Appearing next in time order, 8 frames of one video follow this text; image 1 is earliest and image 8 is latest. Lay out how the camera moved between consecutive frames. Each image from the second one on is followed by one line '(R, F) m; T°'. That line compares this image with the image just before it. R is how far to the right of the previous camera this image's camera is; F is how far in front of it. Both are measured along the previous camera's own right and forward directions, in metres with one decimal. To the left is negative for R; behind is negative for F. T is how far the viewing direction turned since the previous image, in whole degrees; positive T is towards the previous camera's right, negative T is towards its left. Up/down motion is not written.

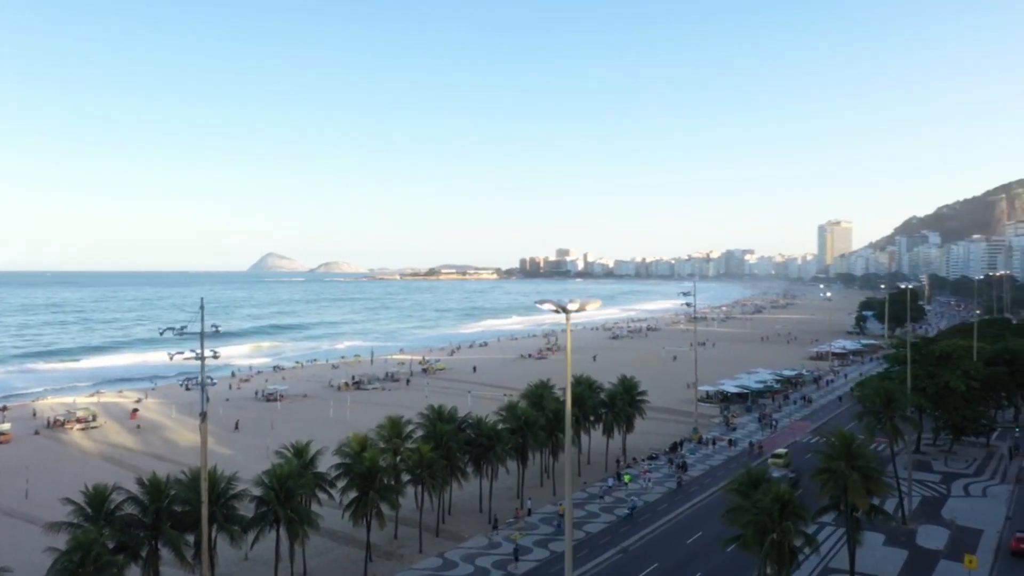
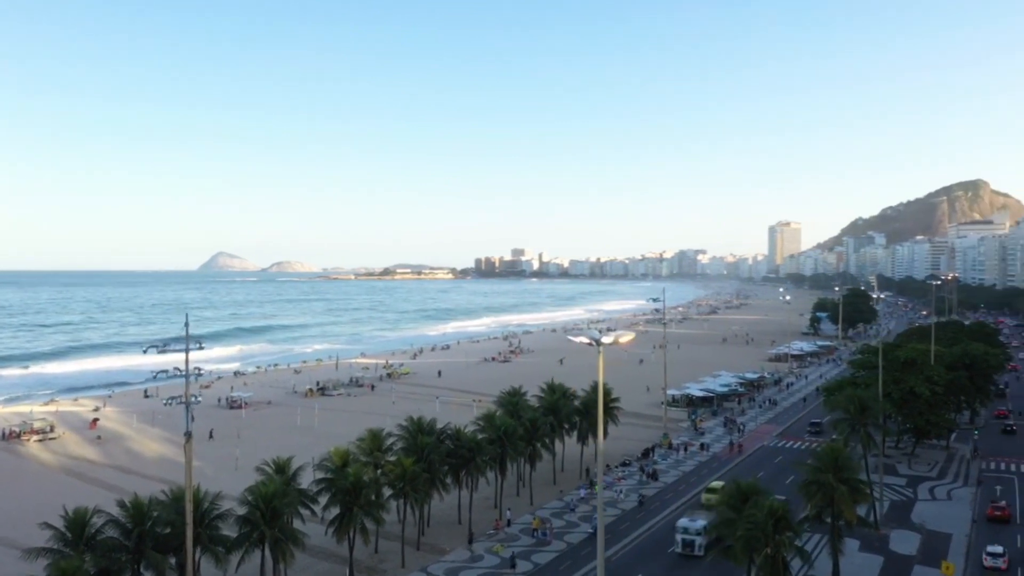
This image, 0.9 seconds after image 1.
(-0.5, +0.1) m; +3°
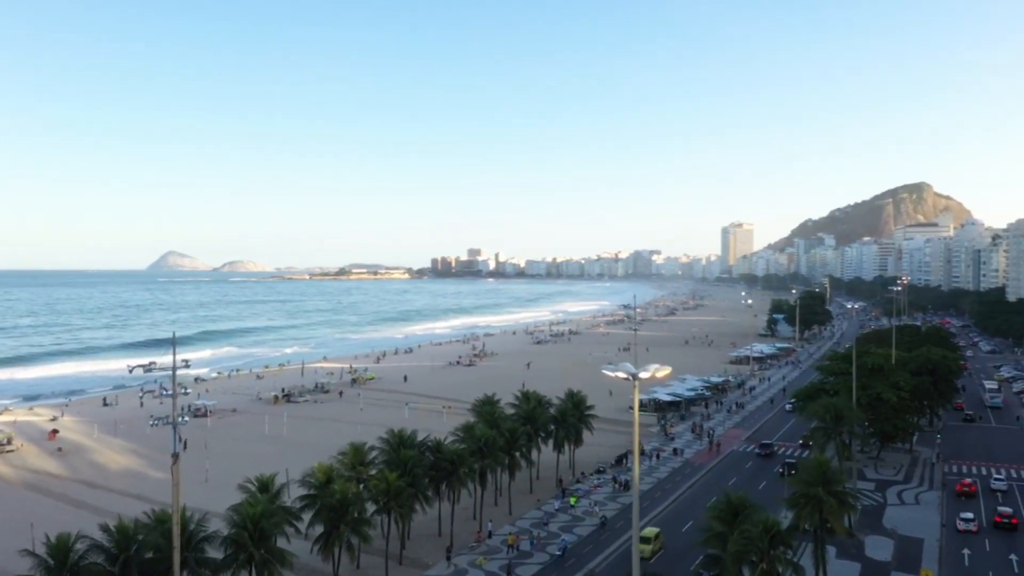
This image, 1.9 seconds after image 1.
(-0.5, +0.1) m; +3°
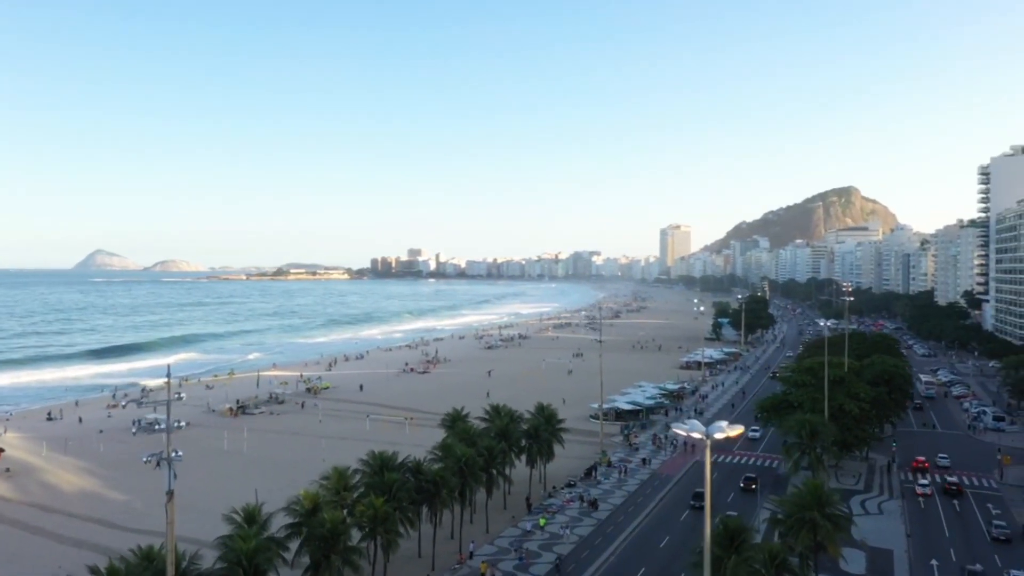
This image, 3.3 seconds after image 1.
(-0.8, +0.1) m; +4°
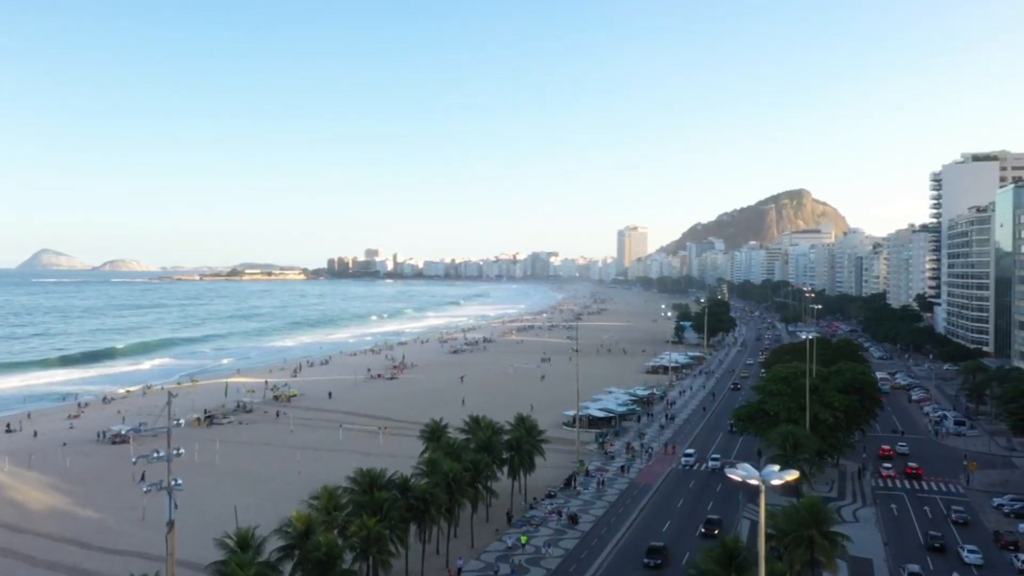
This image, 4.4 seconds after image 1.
(-0.6, 0.0) m; +3°
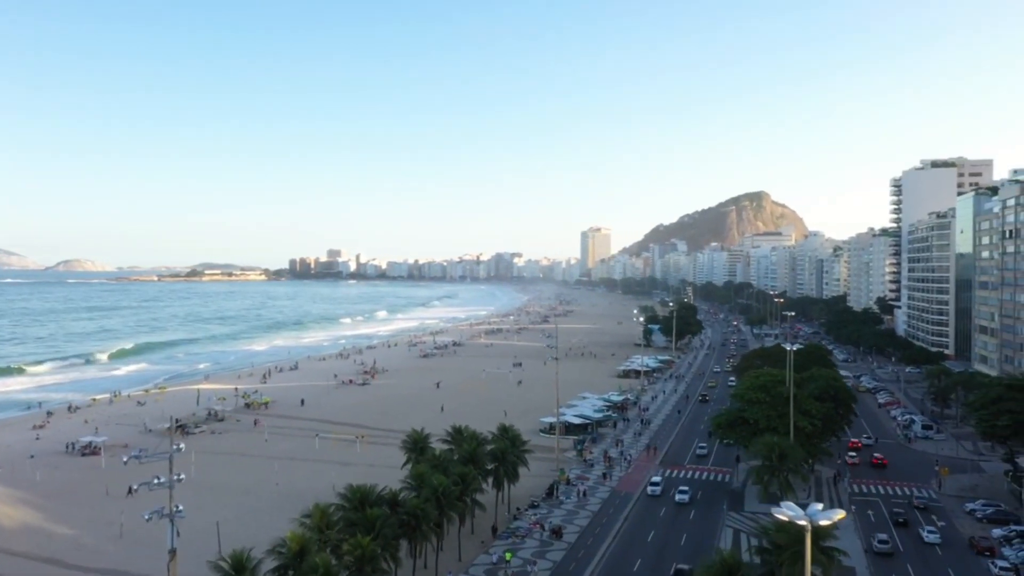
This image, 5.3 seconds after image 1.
(-0.5, 0.0) m; +2°
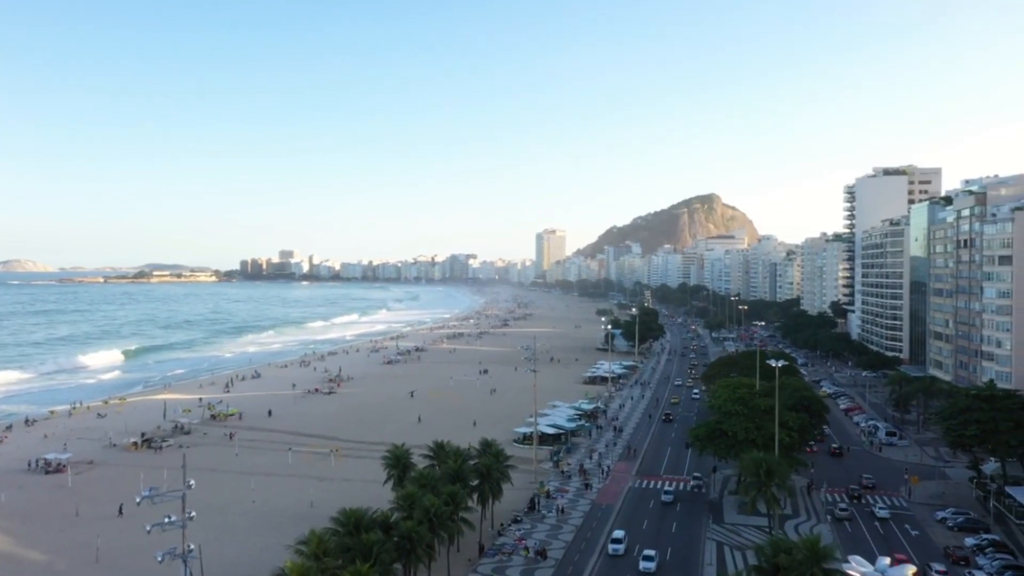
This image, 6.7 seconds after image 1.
(-0.7, 0.0) m; +3°
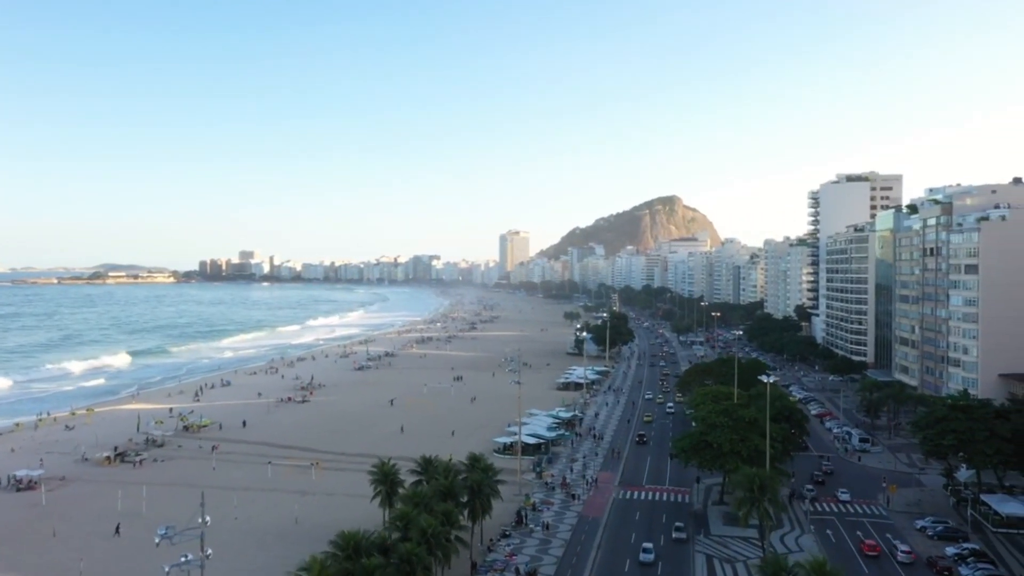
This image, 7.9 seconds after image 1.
(-0.7, 0.0) m; +2°
